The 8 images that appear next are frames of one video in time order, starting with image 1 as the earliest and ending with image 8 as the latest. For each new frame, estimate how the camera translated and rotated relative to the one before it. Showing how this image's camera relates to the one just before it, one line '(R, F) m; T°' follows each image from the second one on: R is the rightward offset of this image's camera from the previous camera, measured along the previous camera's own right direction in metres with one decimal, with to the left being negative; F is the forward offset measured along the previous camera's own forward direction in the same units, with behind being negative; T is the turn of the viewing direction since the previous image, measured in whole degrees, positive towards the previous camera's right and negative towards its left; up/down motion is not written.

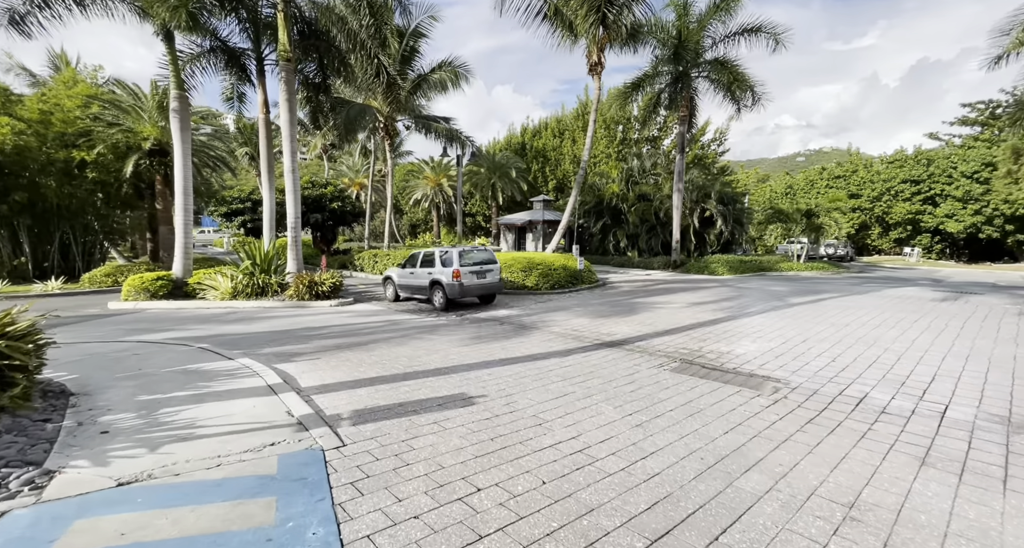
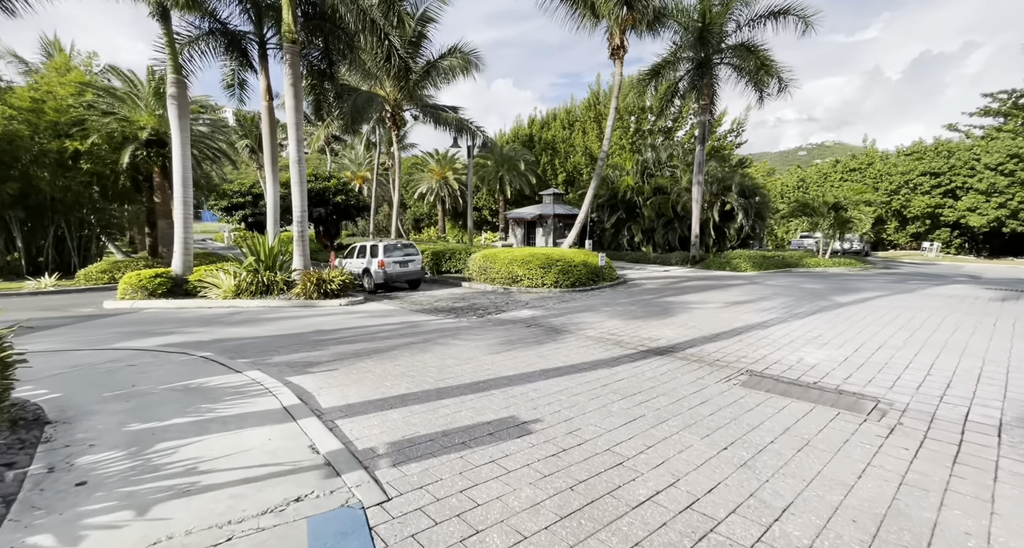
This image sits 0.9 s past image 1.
(-0.4, +0.6) m; 0°
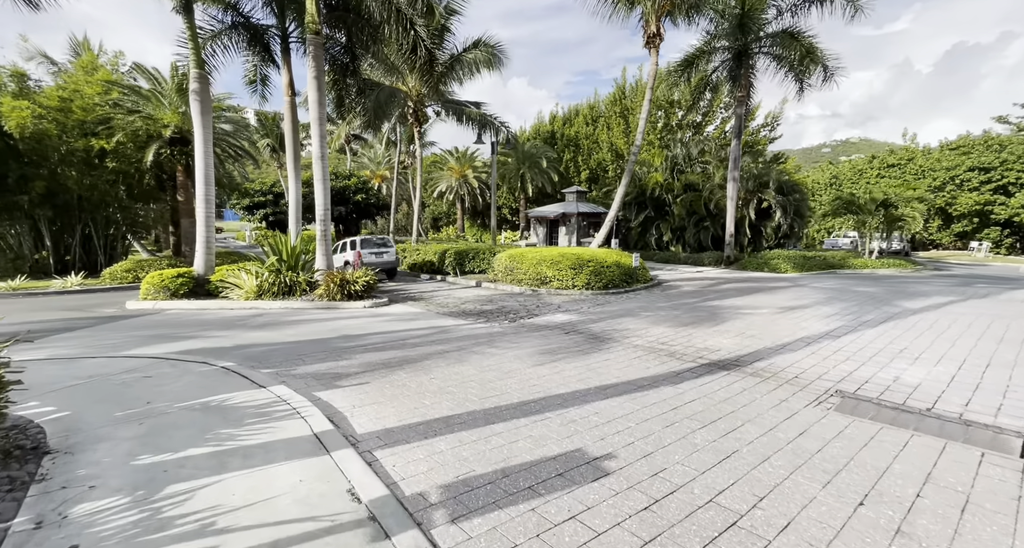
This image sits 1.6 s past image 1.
(-0.3, +0.5) m; -2°
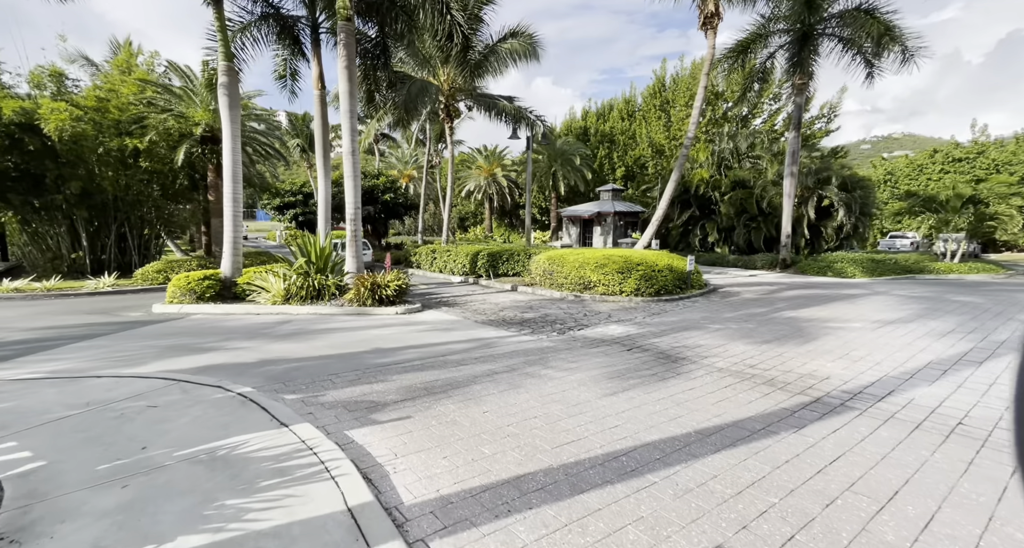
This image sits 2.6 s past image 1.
(-0.4, +0.8) m; -3°
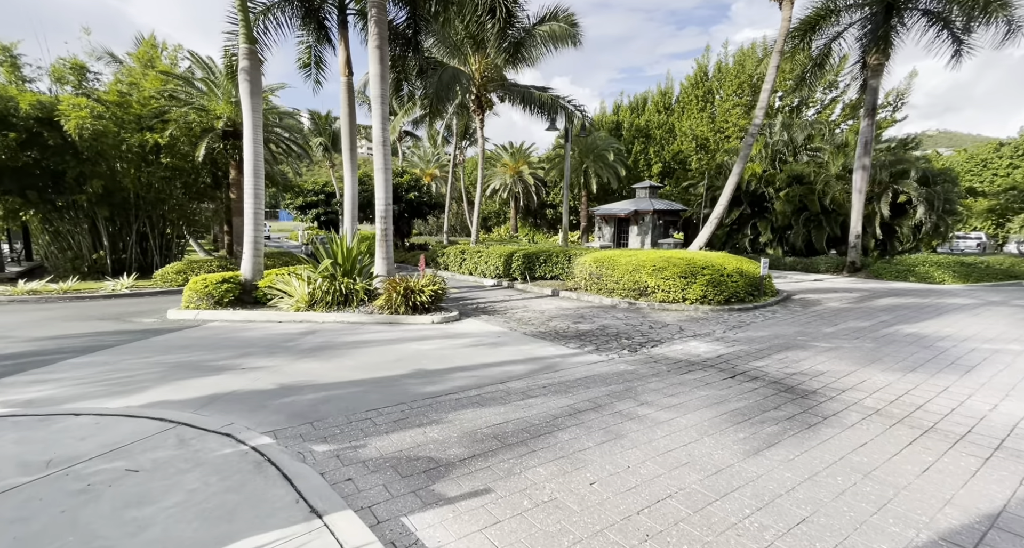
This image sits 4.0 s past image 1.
(-0.6, +1.1) m; -2°
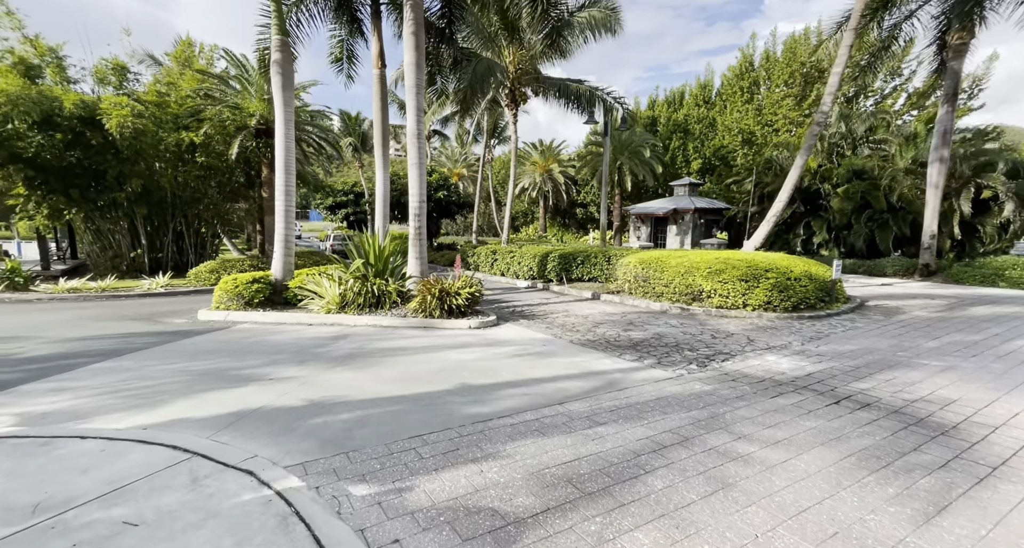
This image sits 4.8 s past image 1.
(-0.3, +0.6) m; -3°
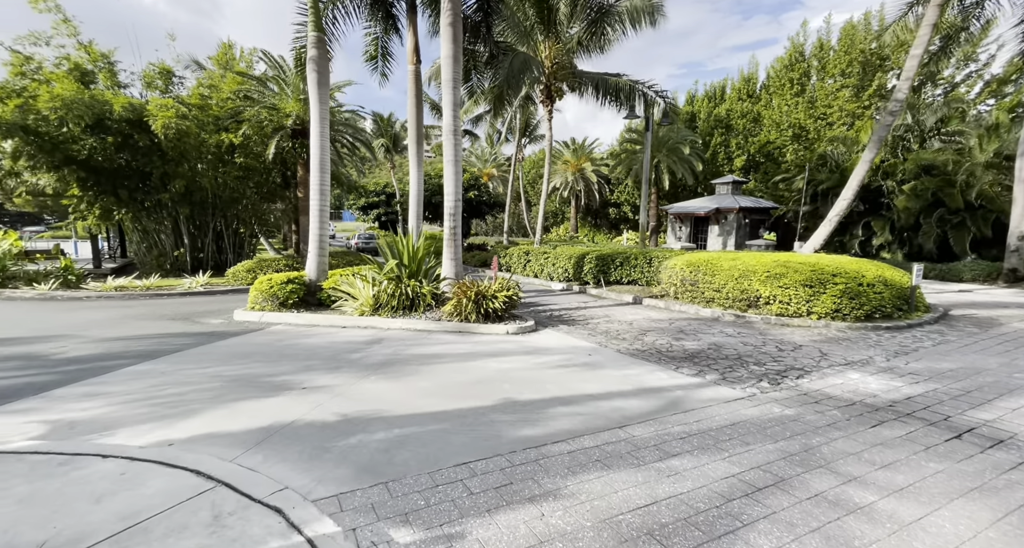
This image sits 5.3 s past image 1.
(-0.2, +0.4) m; -3°
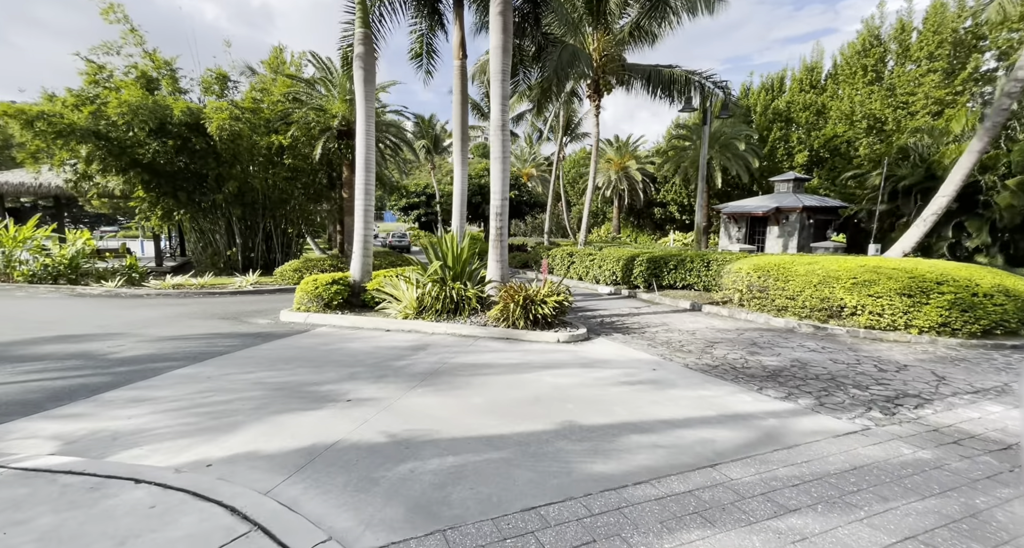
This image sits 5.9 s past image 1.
(-0.2, +0.5) m; -5°
